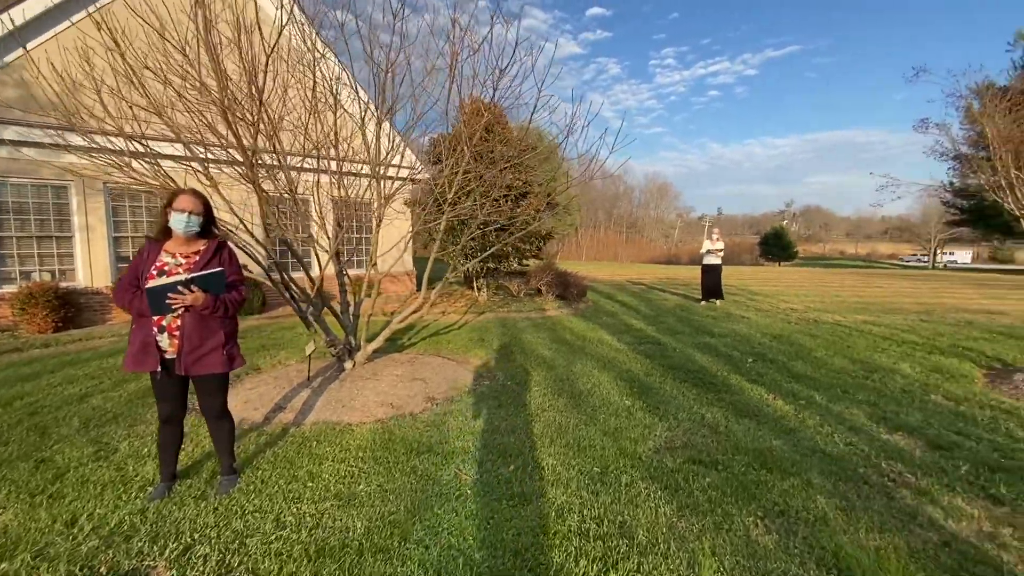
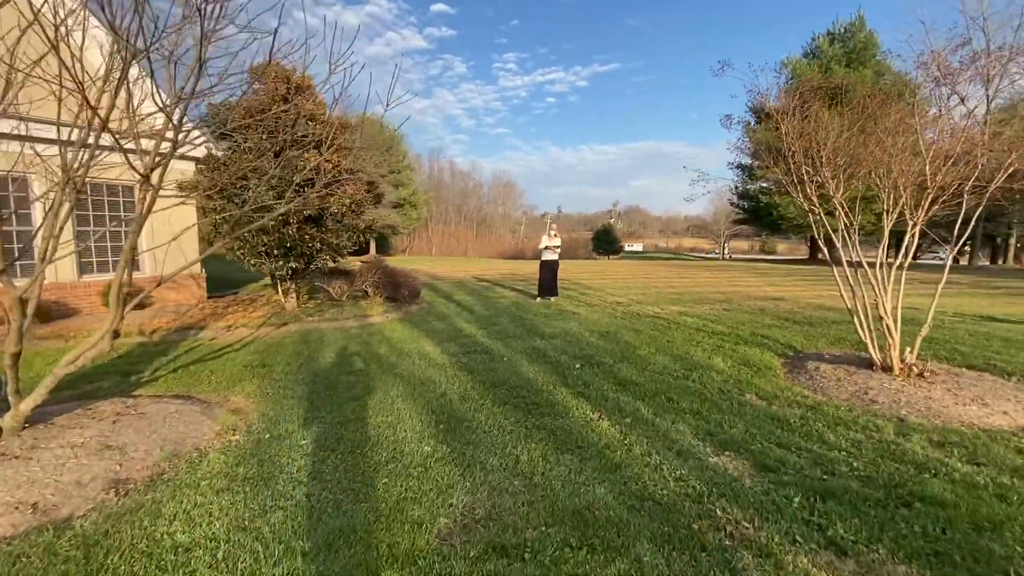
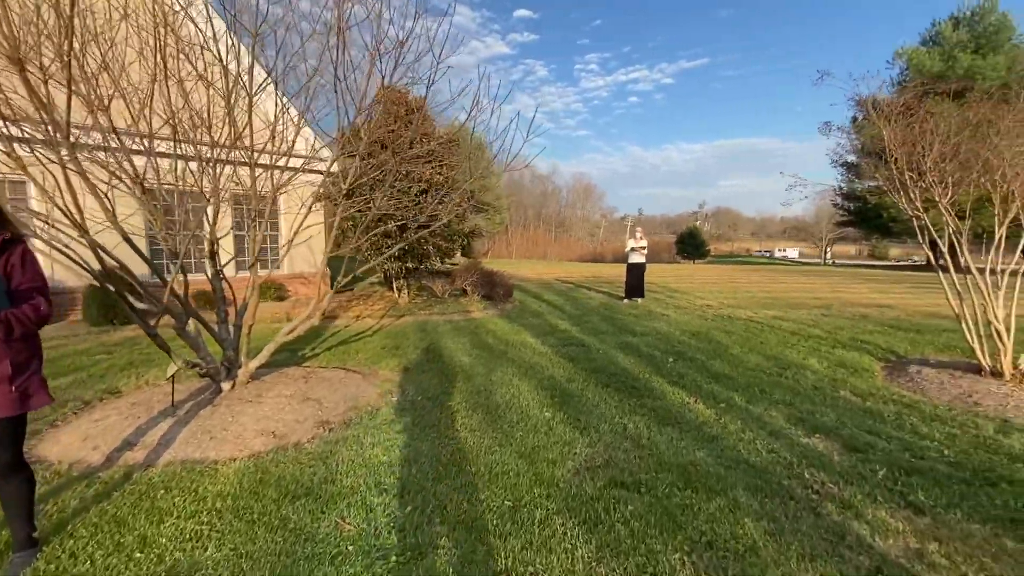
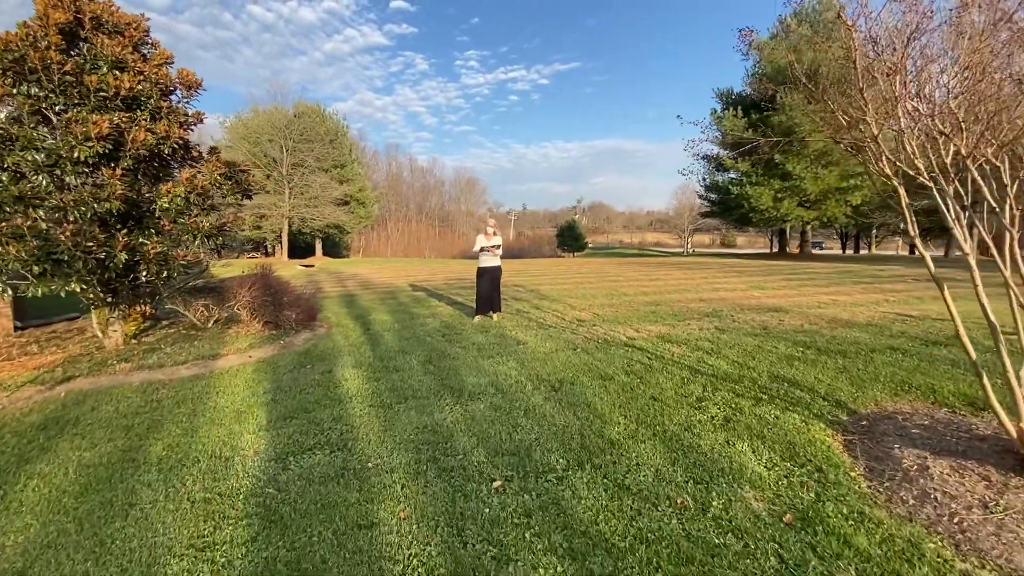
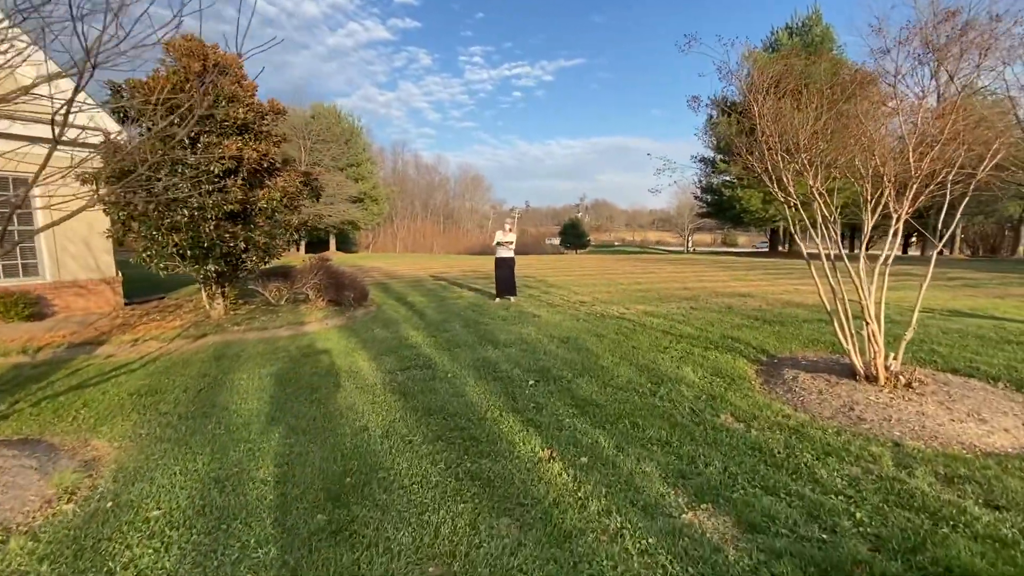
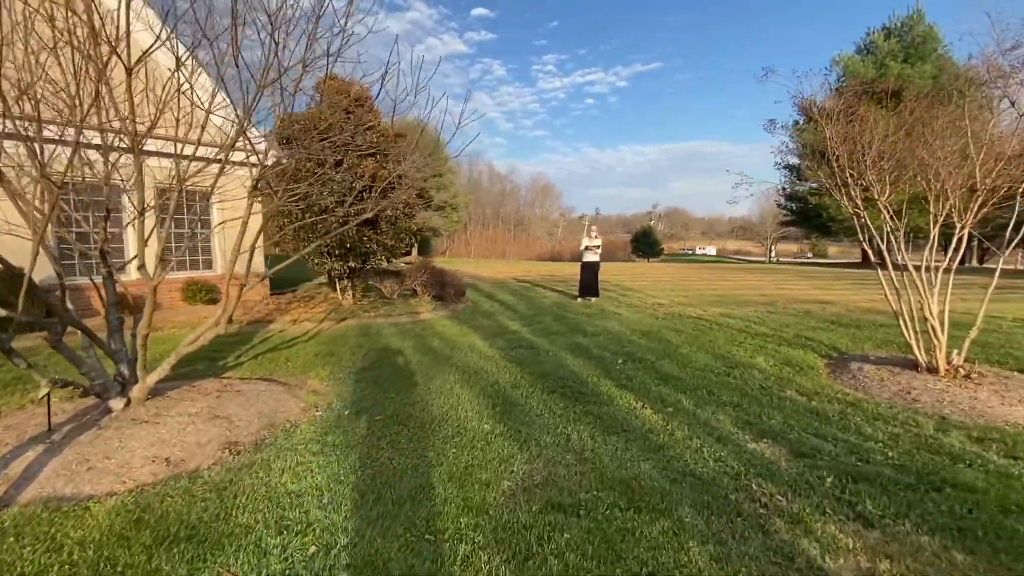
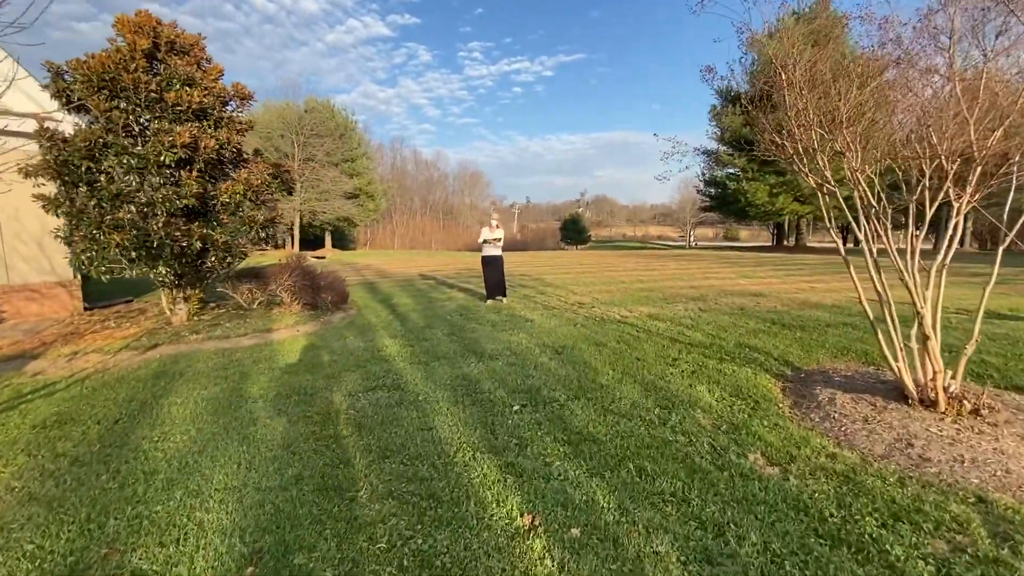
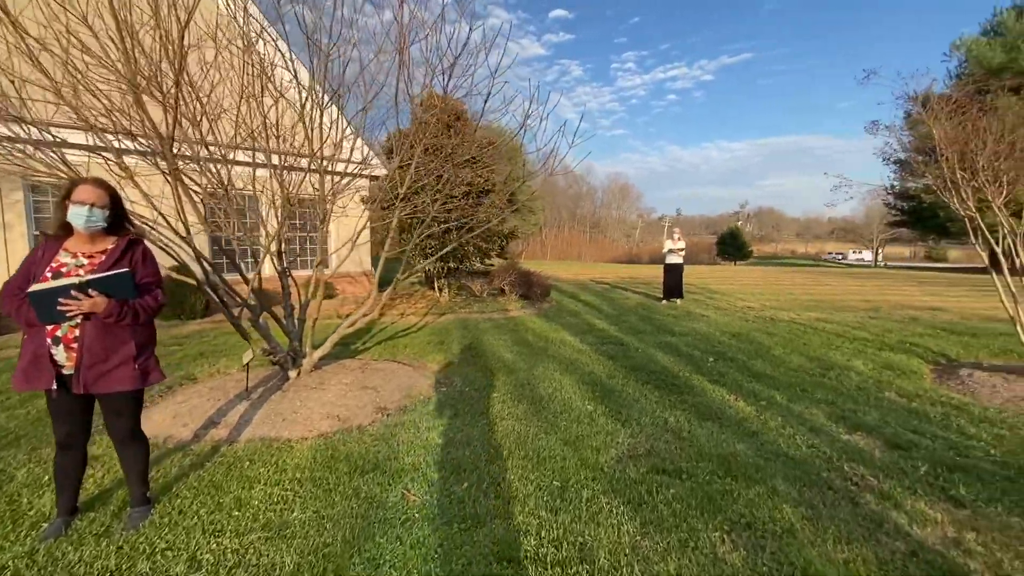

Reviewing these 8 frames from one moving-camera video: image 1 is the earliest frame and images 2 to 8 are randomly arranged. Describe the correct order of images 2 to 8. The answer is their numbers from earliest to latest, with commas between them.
8, 3, 6, 2, 5, 7, 4
